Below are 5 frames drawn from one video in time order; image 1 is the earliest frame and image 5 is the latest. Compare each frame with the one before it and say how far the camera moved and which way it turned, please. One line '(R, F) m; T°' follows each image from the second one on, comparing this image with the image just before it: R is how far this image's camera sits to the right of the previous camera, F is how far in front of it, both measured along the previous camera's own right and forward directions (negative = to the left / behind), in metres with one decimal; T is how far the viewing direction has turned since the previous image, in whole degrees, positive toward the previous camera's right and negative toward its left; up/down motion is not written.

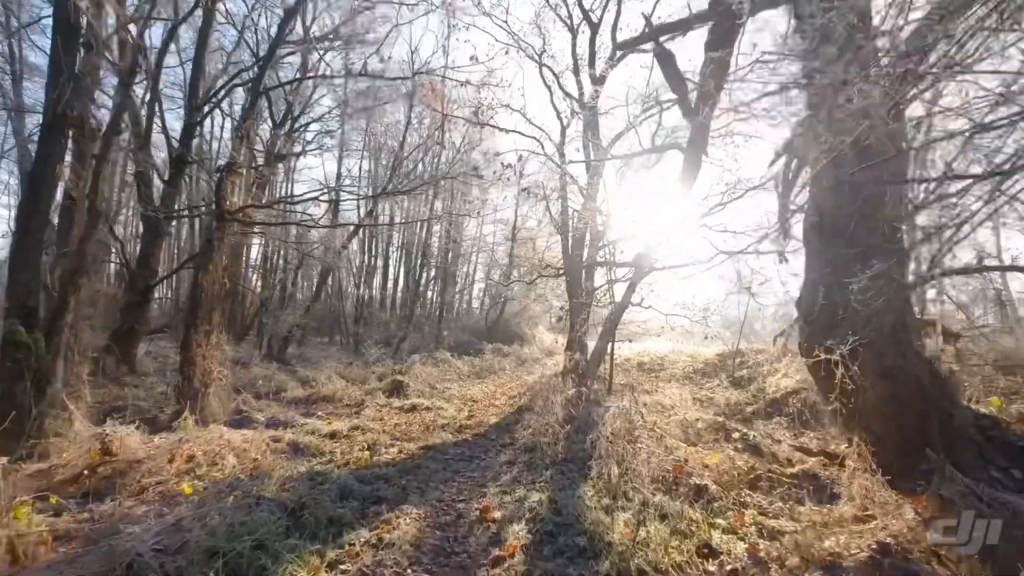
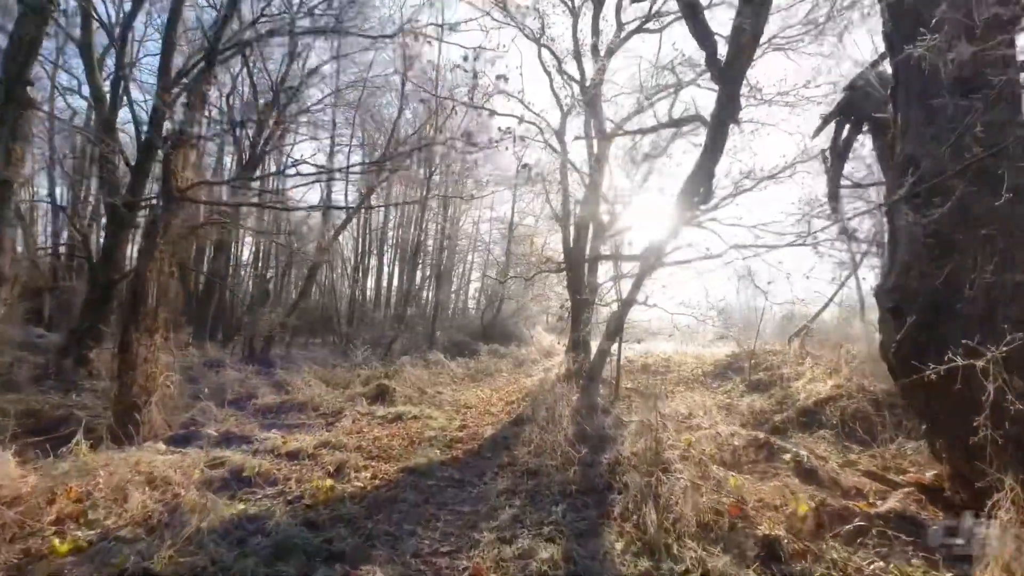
(0.0, +1.1) m; 0°
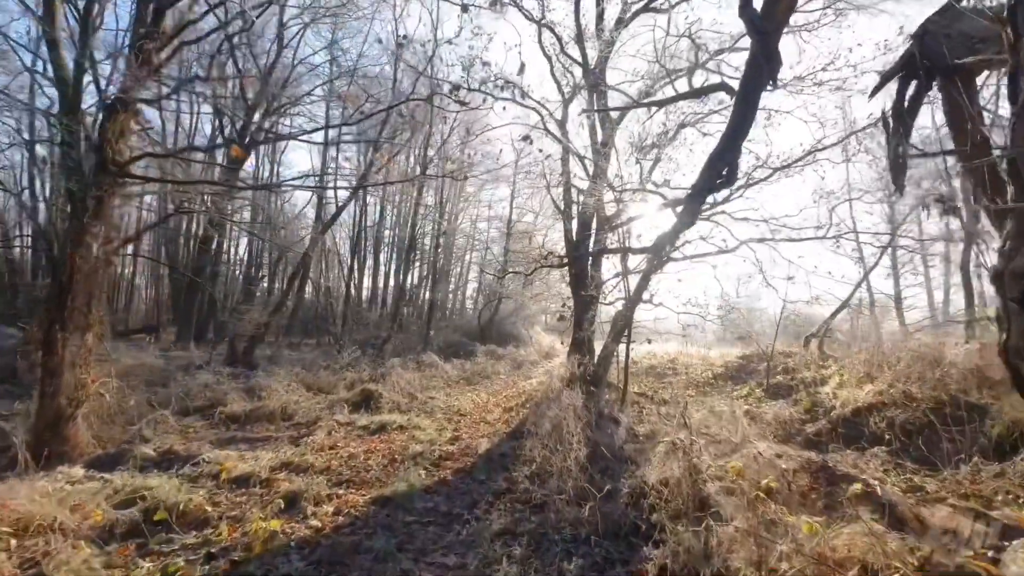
(0.0, +1.0) m; 0°
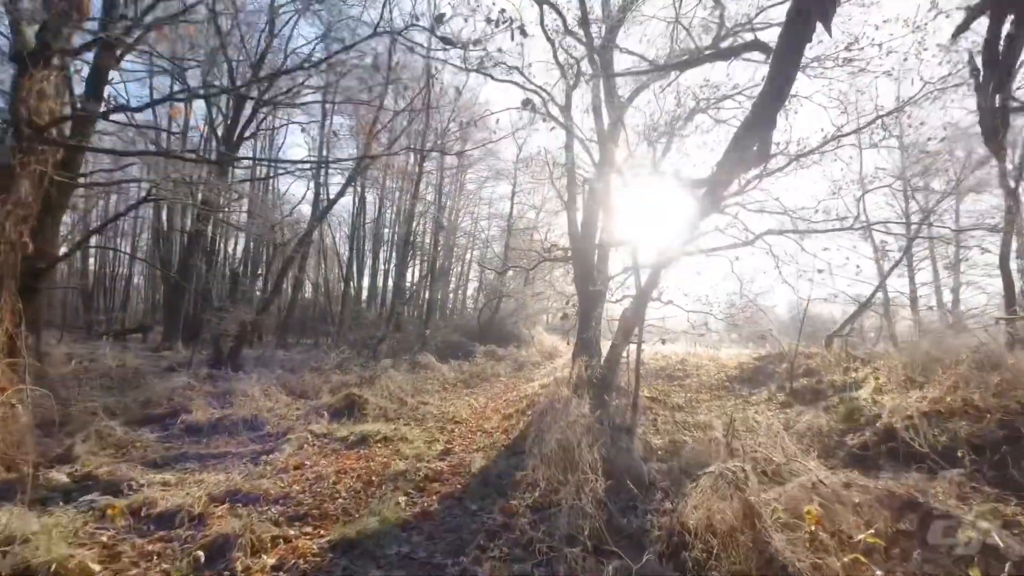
(0.0, +1.0) m; 0°
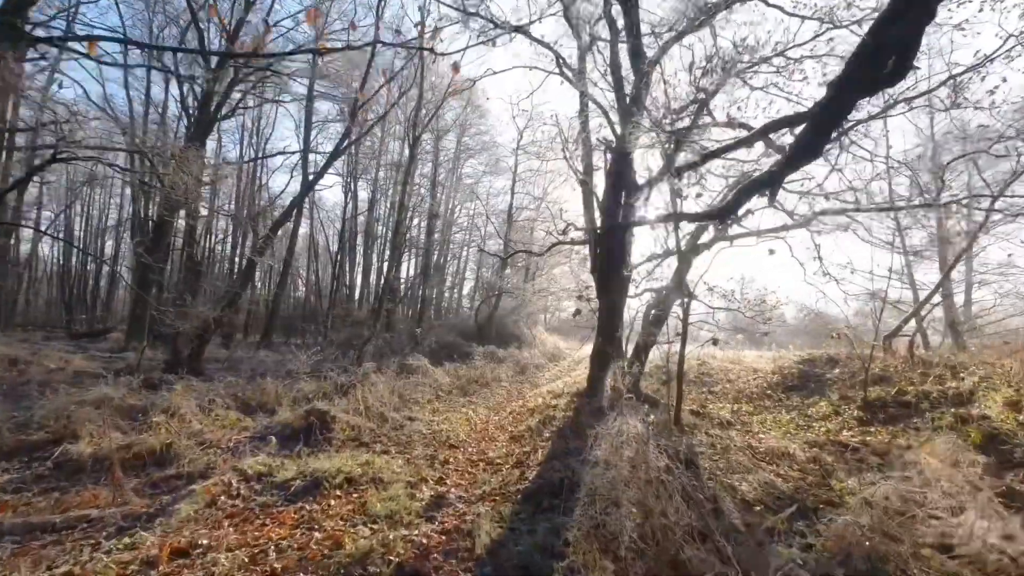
(-0.2, +2.1) m; 0°
